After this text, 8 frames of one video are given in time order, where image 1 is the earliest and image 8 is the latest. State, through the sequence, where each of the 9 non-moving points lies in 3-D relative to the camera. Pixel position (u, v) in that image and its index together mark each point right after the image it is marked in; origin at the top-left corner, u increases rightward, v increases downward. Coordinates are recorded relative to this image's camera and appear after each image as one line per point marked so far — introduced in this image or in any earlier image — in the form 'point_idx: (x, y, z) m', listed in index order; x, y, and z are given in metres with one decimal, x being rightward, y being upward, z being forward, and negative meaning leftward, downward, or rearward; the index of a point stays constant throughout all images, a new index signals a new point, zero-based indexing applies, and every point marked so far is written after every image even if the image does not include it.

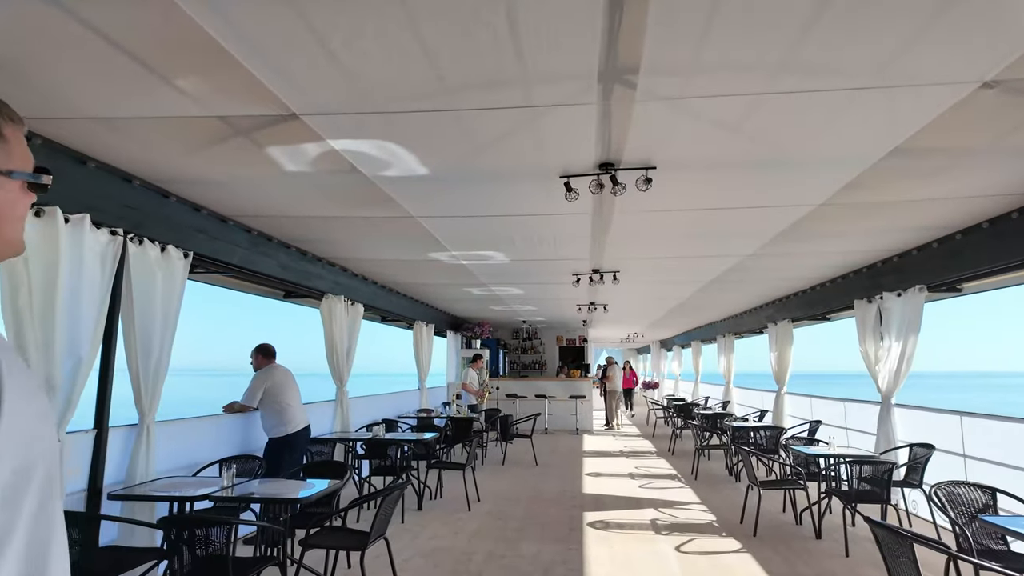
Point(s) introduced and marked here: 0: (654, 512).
0: (+1.4, -2.2, +5.5) m
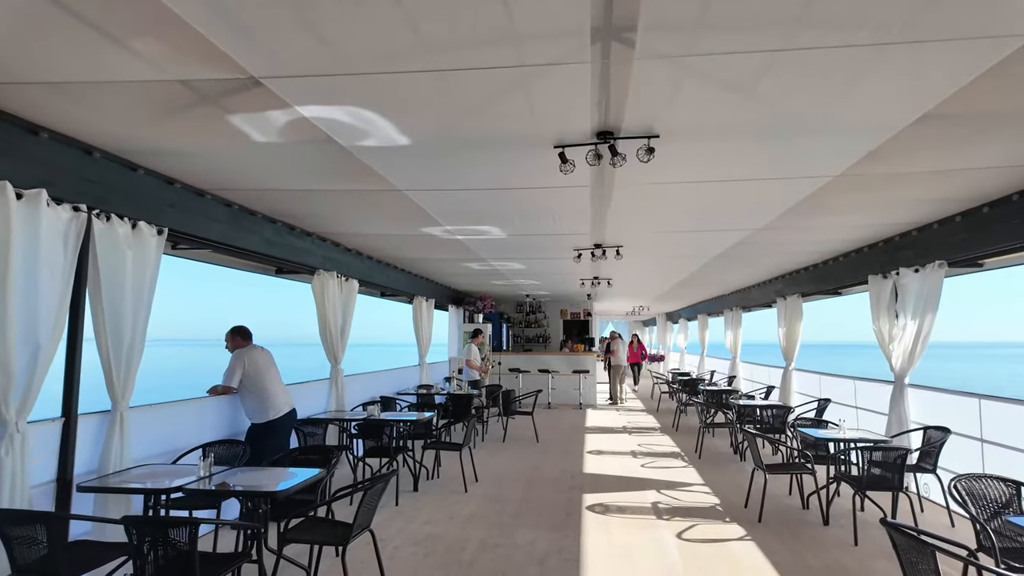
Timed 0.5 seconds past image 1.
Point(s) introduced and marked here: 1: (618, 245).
0: (+1.3, -1.9, +5.4) m
1: (+1.1, +0.5, +6.1) m
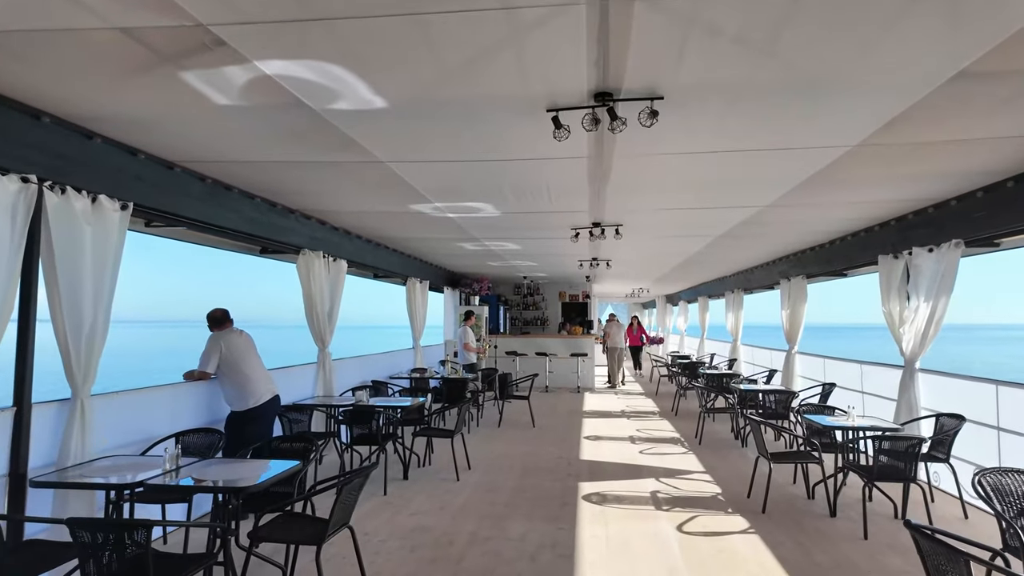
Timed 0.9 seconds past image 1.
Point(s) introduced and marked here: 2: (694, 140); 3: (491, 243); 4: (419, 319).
0: (+1.3, -1.8, +5.2) m
1: (+1.1, +0.7, +5.9) m
2: (+1.1, +0.9, +3.4) m
3: (-0.3, +0.6, +7.3) m
4: (-1.5, -0.5, +9.2) m
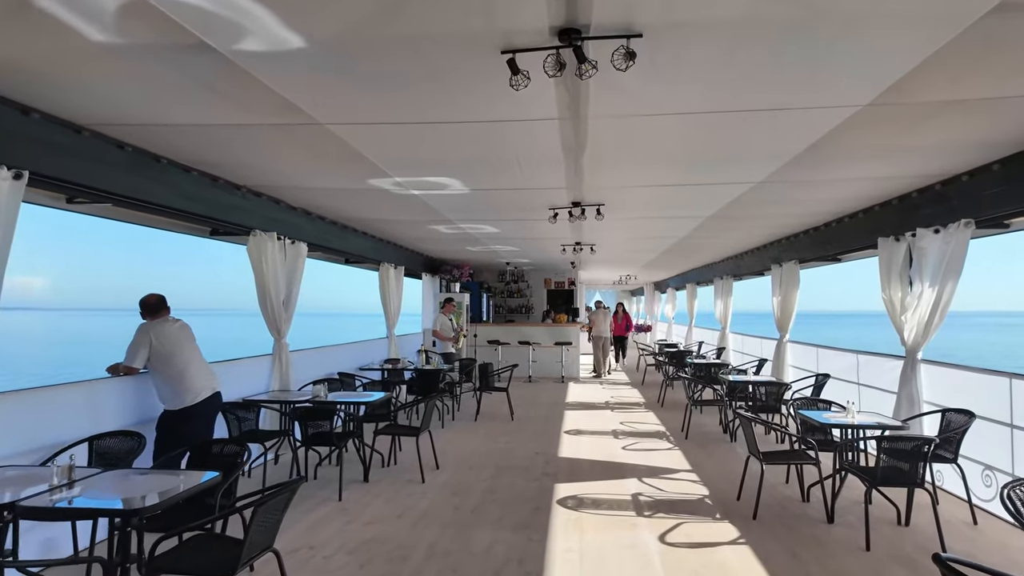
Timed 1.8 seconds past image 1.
0: (+1.0, -1.6, +4.8) m
1: (+0.8, +0.8, +5.4) m
2: (+0.9, +1.0, +2.9) m
3: (-0.5, +0.7, +6.8) m
4: (-1.8, -0.3, +8.7) m
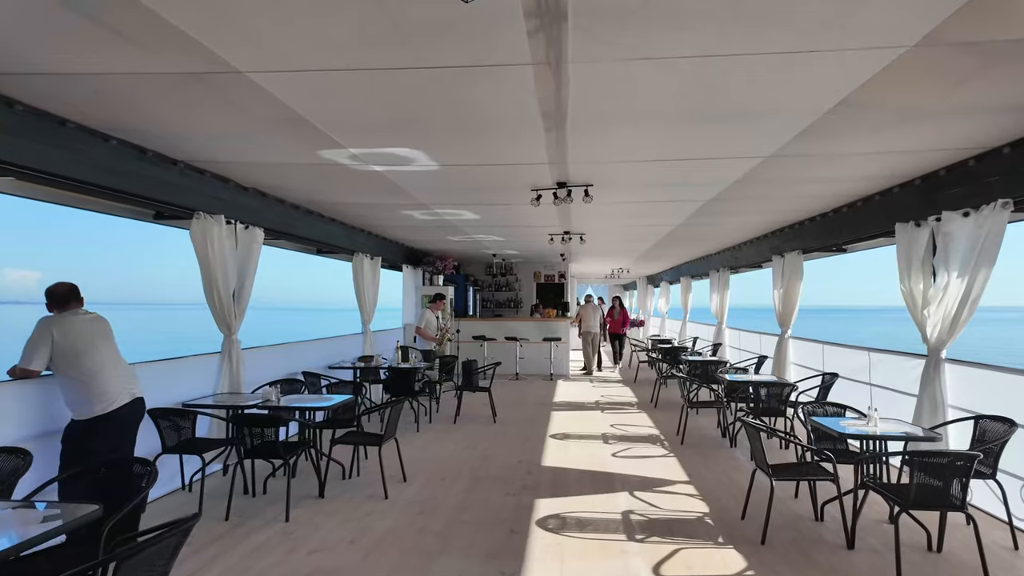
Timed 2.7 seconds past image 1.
0: (+0.9, -1.6, +4.2) m
1: (+0.6, +0.9, +4.8) m
2: (+0.7, +1.0, +2.4) m
3: (-0.7, +0.8, +6.2) m
4: (-2.0, -0.2, +8.1) m
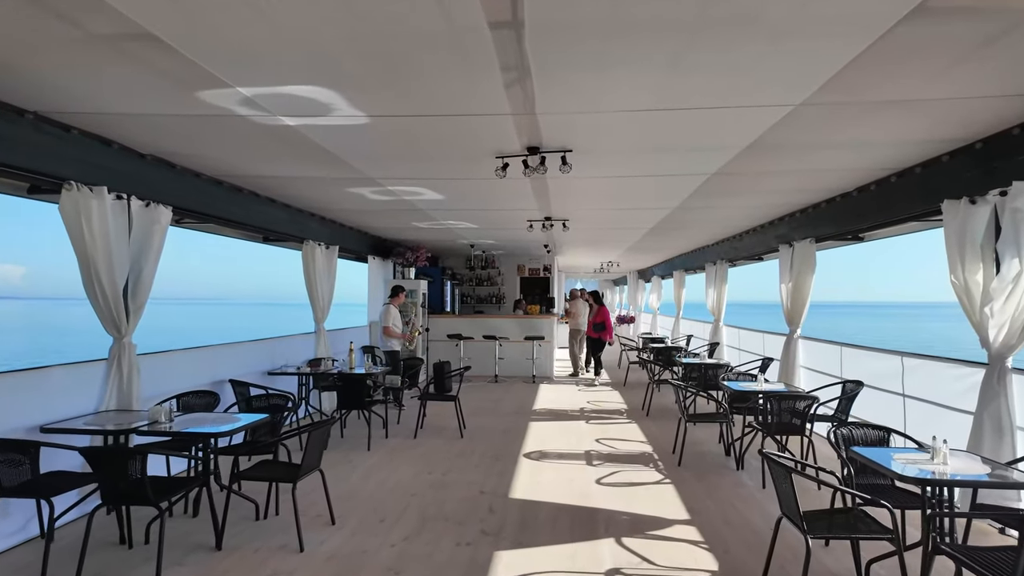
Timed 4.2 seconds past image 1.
0: (+0.6, -1.5, +3.3) m
1: (+0.4, +0.9, +3.9) m
2: (+0.5, +1.1, +1.4) m
3: (-1.0, +0.9, +5.2) m
4: (-2.4, -0.1, +7.1) m
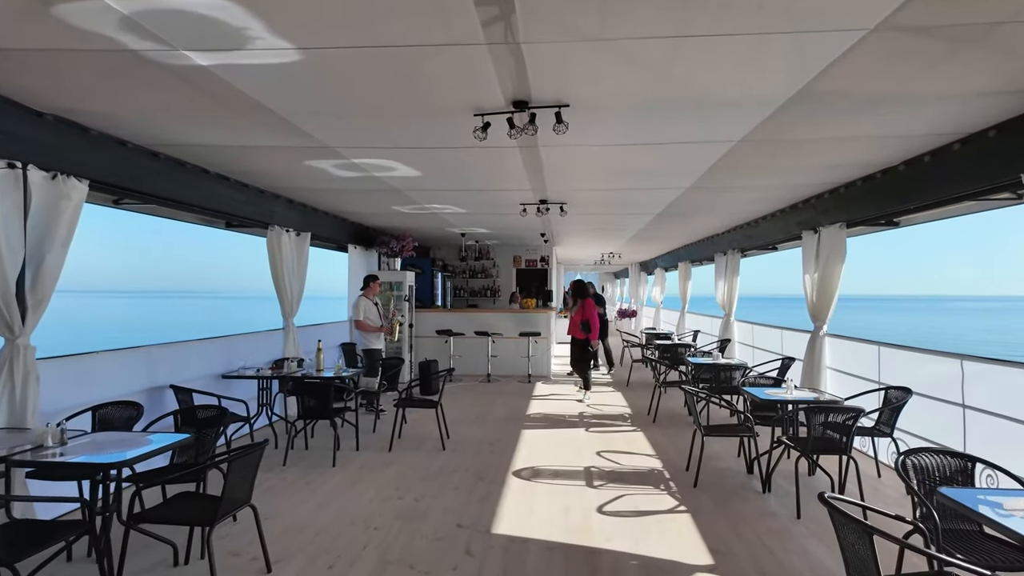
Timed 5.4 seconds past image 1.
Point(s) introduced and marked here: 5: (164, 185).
0: (+0.5, -1.4, +2.6) m
1: (+0.3, +1.0, +3.1) m
2: (+0.4, +1.1, +0.6) m
3: (-1.1, +1.0, +4.5) m
4: (-2.5, 0.0, +6.4) m
5: (-2.7, +0.8, +4.5) m
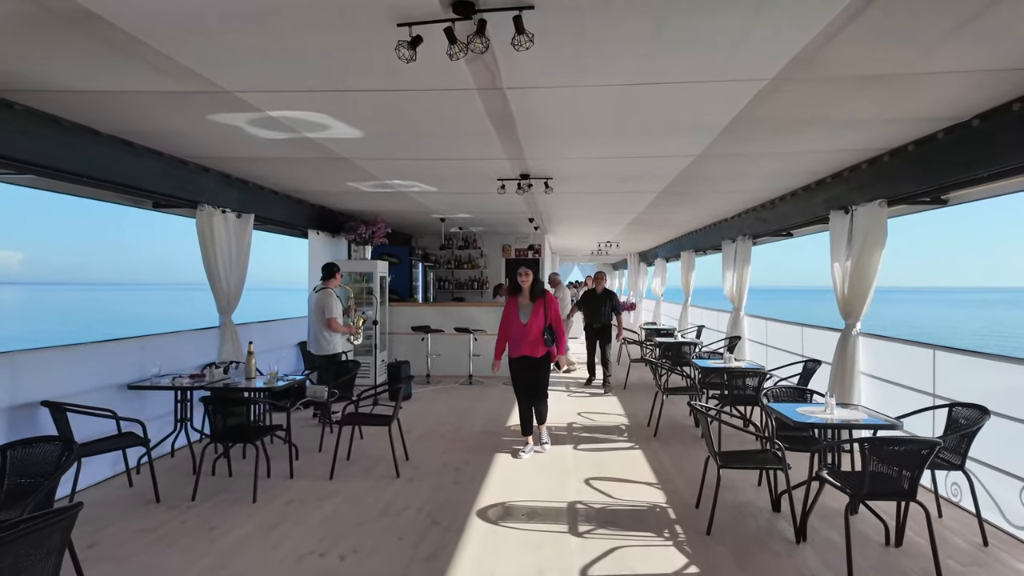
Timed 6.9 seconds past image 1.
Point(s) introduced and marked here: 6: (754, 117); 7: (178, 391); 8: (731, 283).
0: (+0.3, -1.4, +1.6) m
1: (0.0, +1.0, +2.2) m
2: (+0.2, +1.1, -0.3) m
3: (-1.4, +1.0, +3.5) m
4: (-2.7, +0.1, +5.4) m
5: (-2.9, +0.8, +3.5) m
6: (+1.5, +1.0, +3.6) m
7: (-2.5, -0.8, +4.3) m
8: (+3.2, +0.1, +8.5) m
